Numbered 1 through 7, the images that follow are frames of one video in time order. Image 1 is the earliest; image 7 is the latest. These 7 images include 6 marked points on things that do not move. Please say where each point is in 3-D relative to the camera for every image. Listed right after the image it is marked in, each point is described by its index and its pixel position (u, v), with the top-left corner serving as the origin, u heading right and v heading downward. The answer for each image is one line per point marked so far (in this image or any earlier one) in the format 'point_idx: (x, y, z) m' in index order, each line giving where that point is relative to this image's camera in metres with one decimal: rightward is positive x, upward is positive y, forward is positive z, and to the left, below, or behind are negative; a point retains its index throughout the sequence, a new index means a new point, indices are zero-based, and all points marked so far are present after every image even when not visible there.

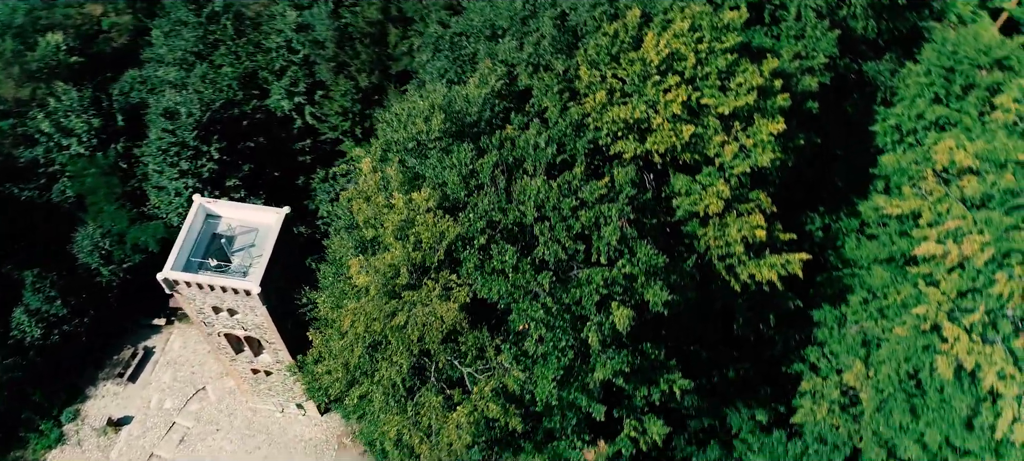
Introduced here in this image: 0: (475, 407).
0: (-0.7, -3.6, +15.8) m
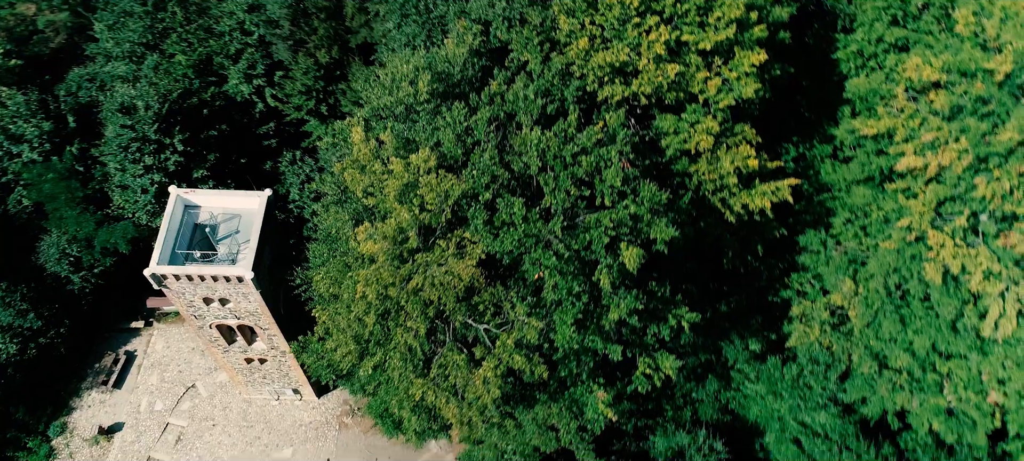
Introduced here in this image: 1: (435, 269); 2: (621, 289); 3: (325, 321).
0: (-0.2, -2.7, +16.0) m
1: (-1.6, -0.8, +15.8) m
2: (+2.4, -1.3, +17.1) m
3: (-4.8, -2.3, +20.0) m
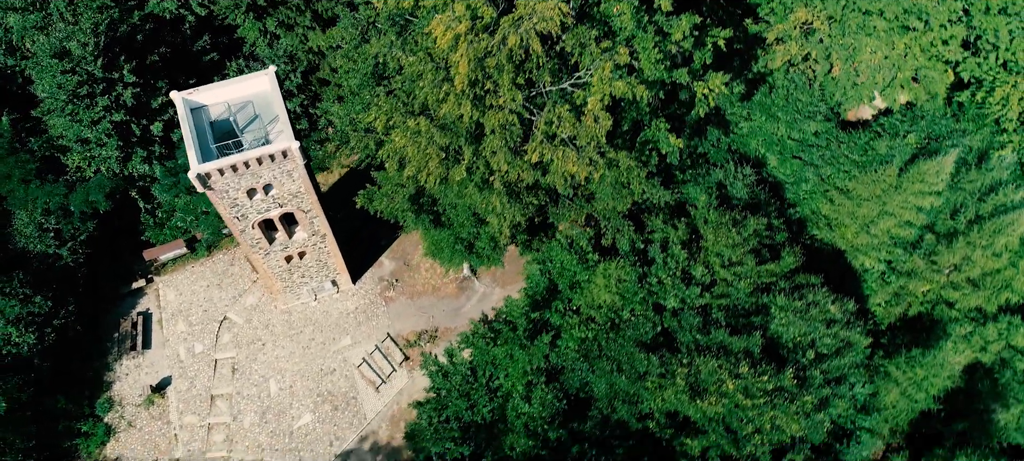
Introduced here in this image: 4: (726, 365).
0: (+2.1, +3.0, +17.3) m
1: (+0.3, +4.4, +16.6) m
2: (+4.0, +5.3, +18.7) m
3: (-3.0, +2.1, +20.5) m
4: (+5.6, -3.3, +19.5) m
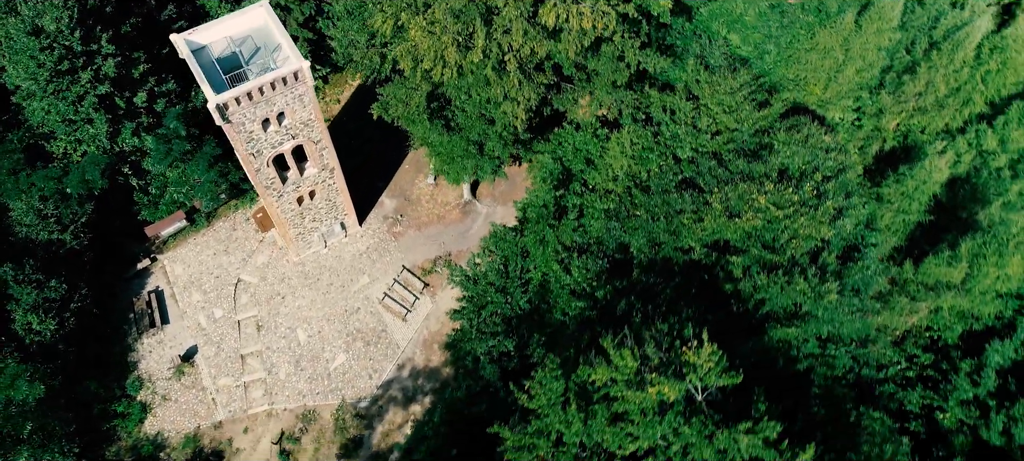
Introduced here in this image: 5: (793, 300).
0: (+2.4, +6.9, +18.6) m
1: (+0.4, +7.9, +17.8) m
2: (+3.7, +9.4, +20.1) m
3: (-2.8, +5.1, +21.3) m
4: (+6.7, +1.2, +21.1) m
5: (+7.3, -1.8, +20.0) m
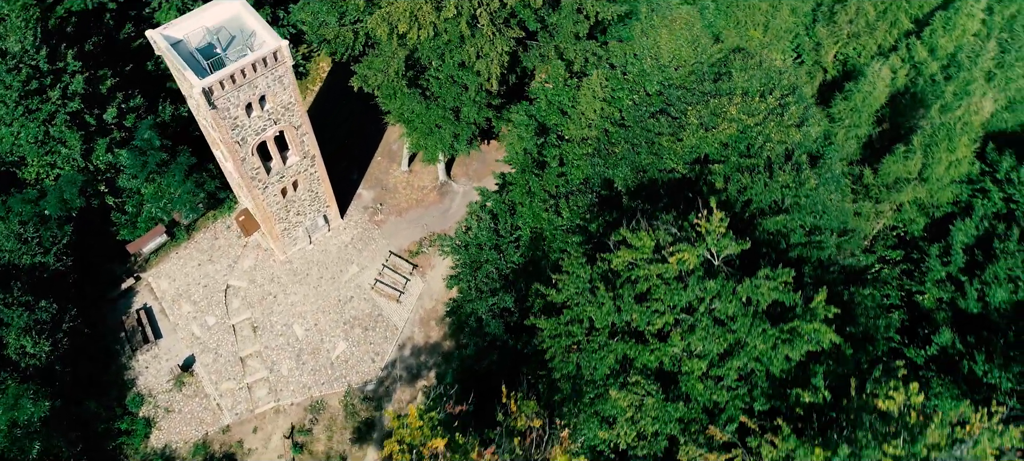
0: (+1.4, +8.9, +20.1) m
1: (-0.7, +9.7, +19.2) m
2: (+2.2, +11.5, +21.8) m
3: (-3.7, +6.3, +22.3) m
4: (+6.3, +3.8, +22.7) m
5: (+7.3, +0.9, +21.5) m
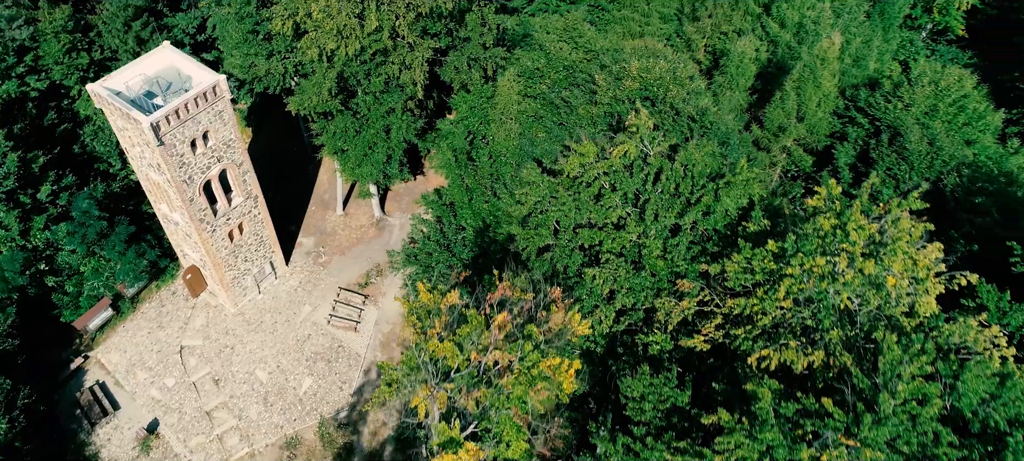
0: (-1.7, +10.0, +23.5) m
1: (-3.7, +10.6, +22.4) m
2: (-1.5, +12.3, +25.7) m
3: (-6.4, +6.2, +24.6) m
4: (+3.8, +5.3, +25.9) m
5: (+5.5, +2.9, +24.5) m
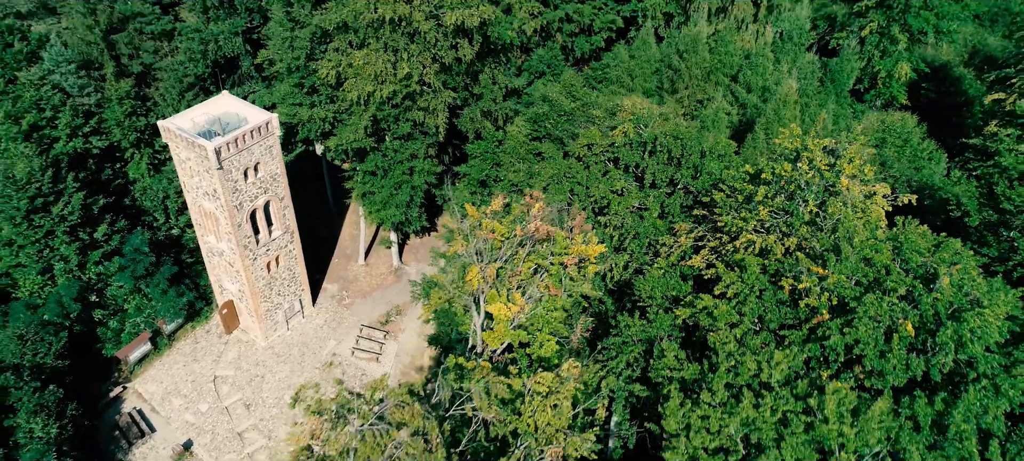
0: (-1.4, +9.6, +28.7) m
1: (-3.4, +10.3, +27.8) m
2: (-1.3, +11.5, +31.4) m
3: (-6.0, +5.6, +29.0) m
4: (+4.2, +4.7, +30.4) m
5: (+5.9, +2.6, +28.5) m
